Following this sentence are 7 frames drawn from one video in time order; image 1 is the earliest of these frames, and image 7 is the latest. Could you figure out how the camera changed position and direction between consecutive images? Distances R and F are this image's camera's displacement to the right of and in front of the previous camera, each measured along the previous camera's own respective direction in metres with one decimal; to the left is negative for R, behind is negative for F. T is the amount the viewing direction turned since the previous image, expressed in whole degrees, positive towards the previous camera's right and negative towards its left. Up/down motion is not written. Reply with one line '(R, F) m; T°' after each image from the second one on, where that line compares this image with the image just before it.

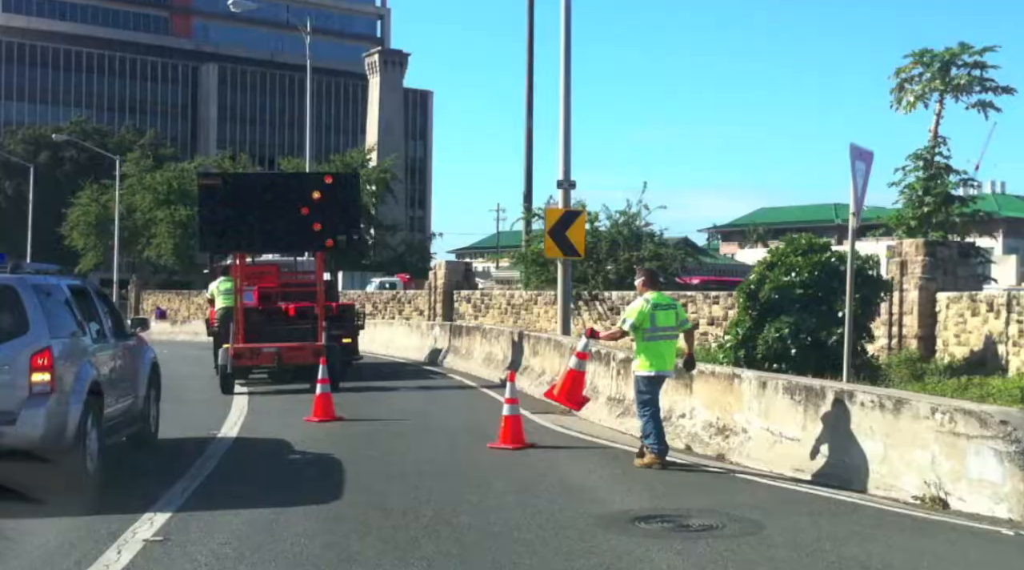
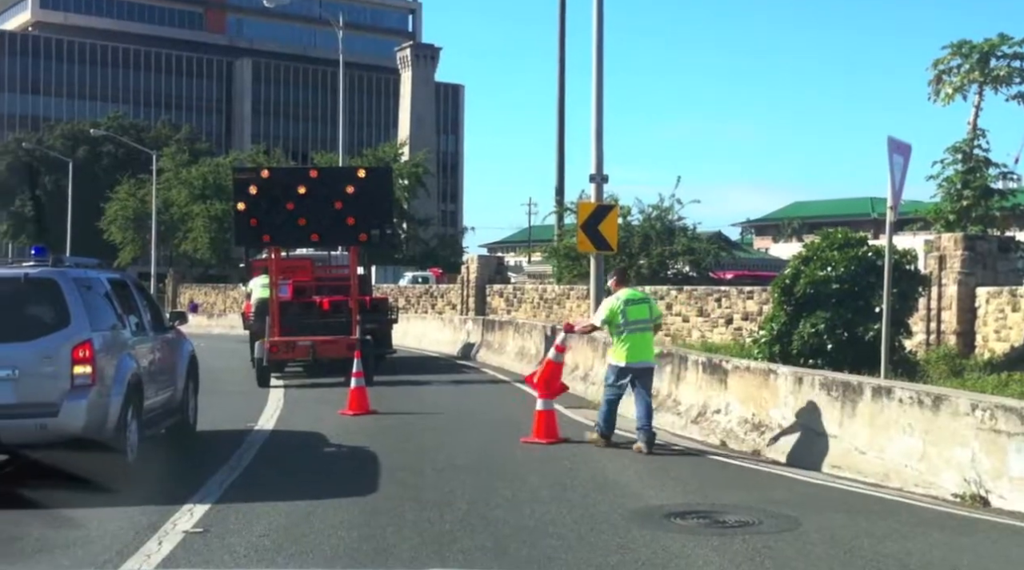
(0.0, 0.0) m; -1°
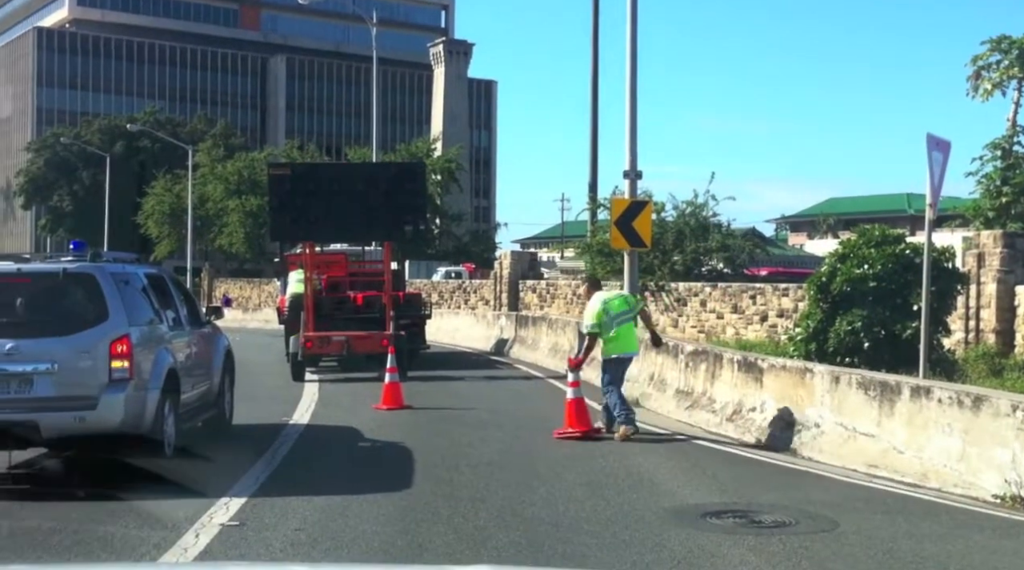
(0.0, 0.0) m; -1°
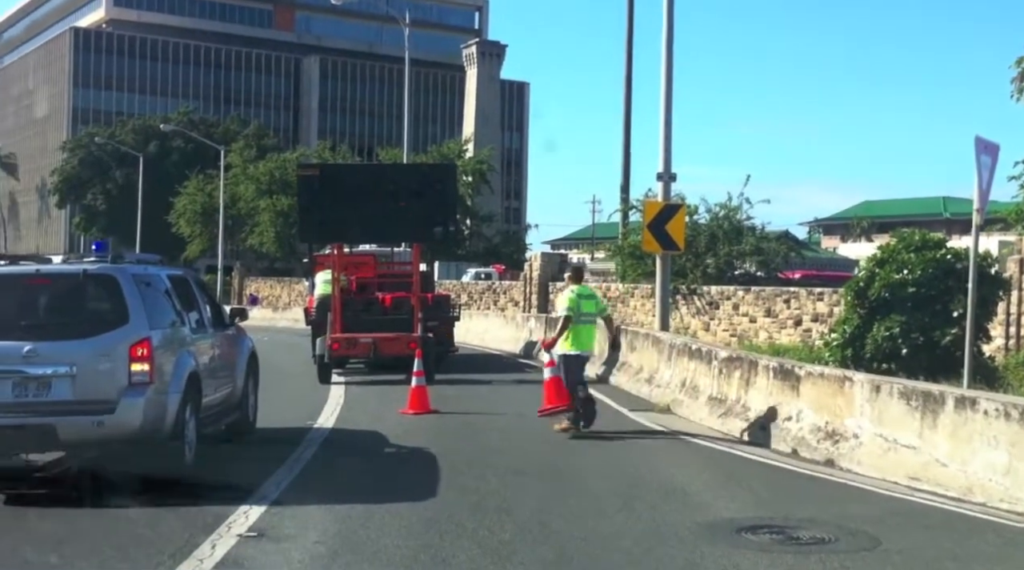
(0.0, +0.3) m; -1°
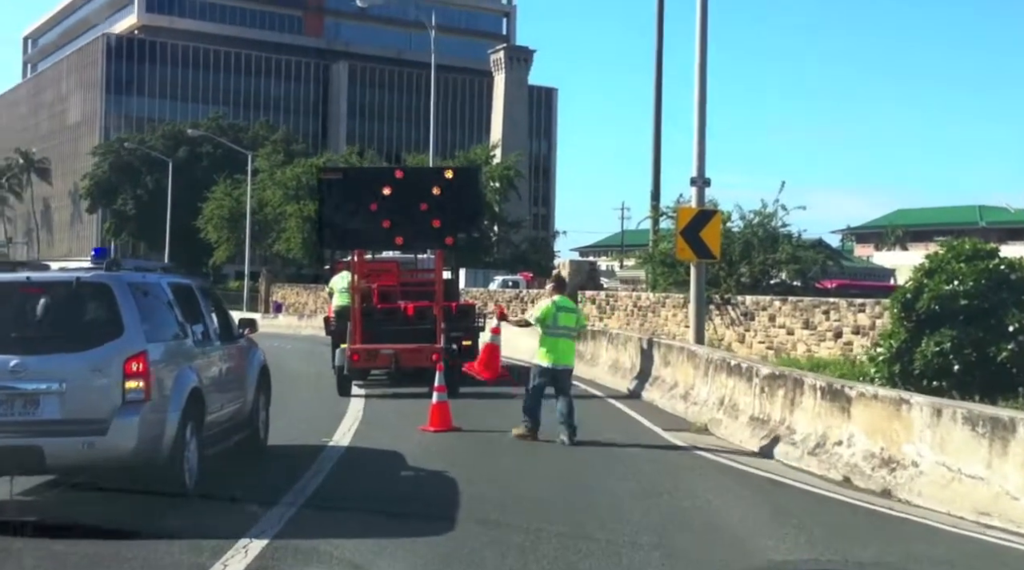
(0.0, +1.0) m; -1°
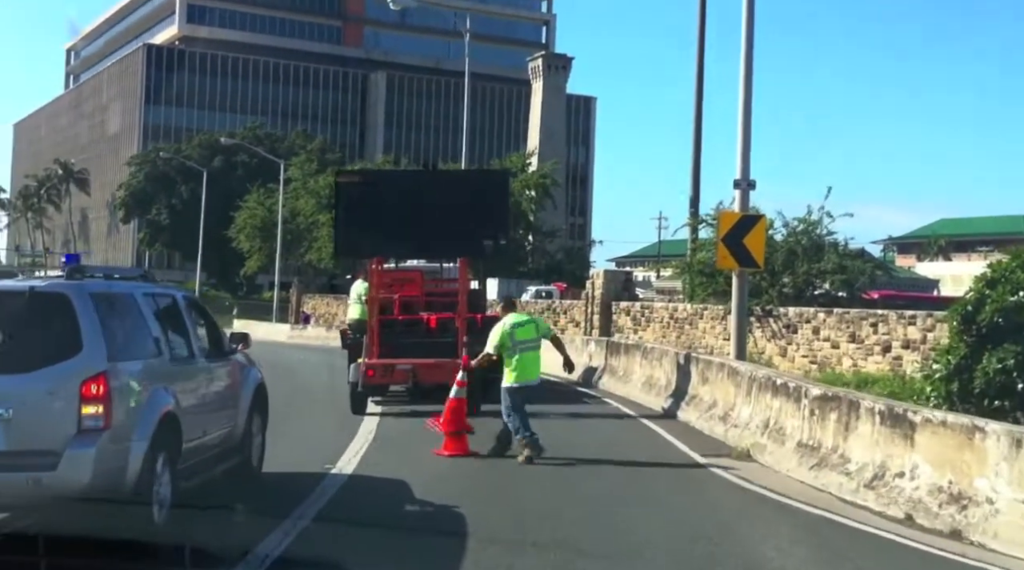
(+0.1, +1.3) m; -2°
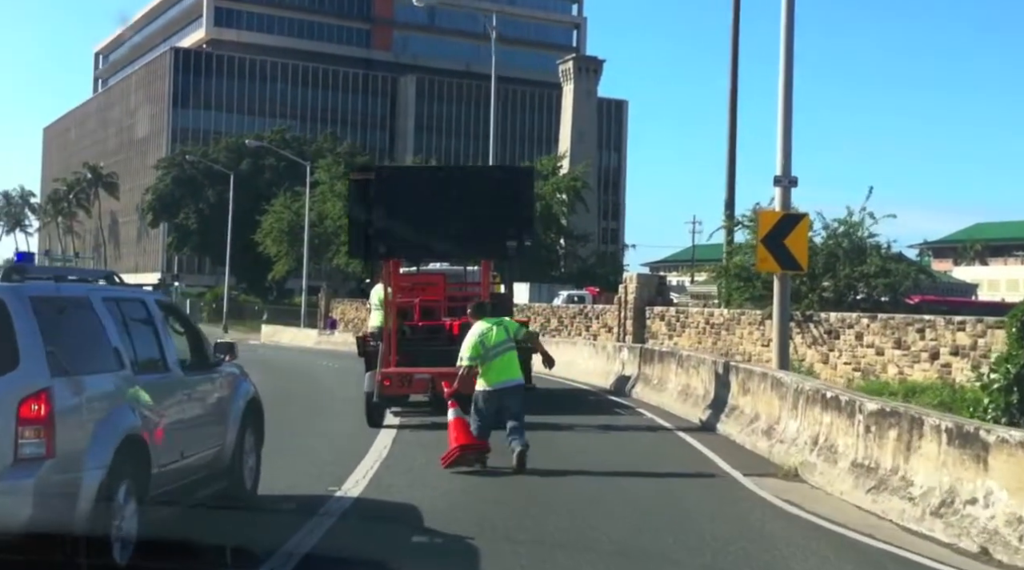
(+0.1, +1.2) m; -1°
